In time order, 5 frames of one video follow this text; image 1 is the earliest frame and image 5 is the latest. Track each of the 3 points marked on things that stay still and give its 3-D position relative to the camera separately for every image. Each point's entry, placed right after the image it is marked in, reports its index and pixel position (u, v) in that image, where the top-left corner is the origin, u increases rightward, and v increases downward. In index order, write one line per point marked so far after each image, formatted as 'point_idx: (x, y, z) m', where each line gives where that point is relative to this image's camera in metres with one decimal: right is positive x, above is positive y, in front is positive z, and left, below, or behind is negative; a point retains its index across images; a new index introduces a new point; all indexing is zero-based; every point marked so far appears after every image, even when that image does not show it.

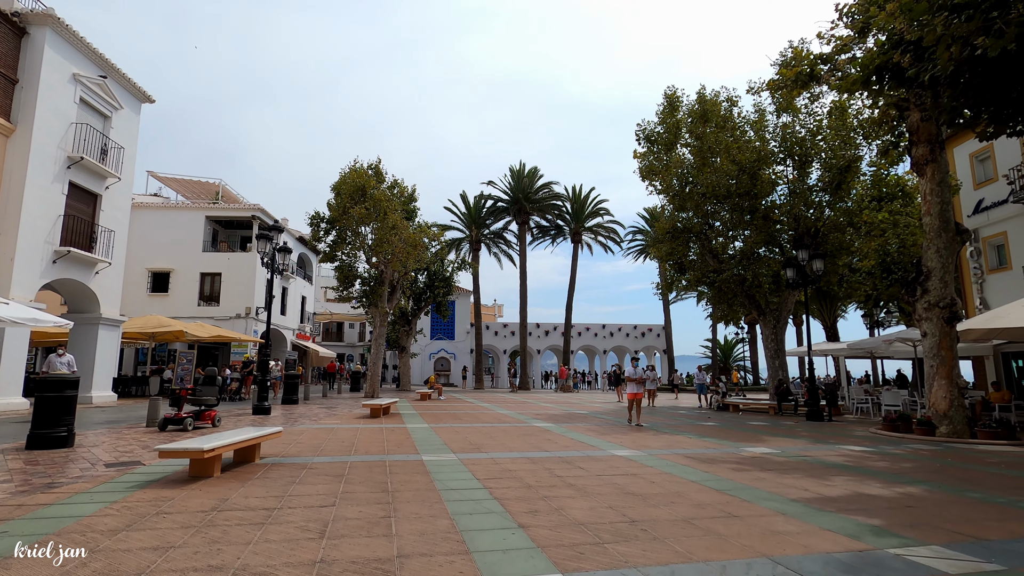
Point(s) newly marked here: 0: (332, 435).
0: (-3.5, -2.9, +10.4) m
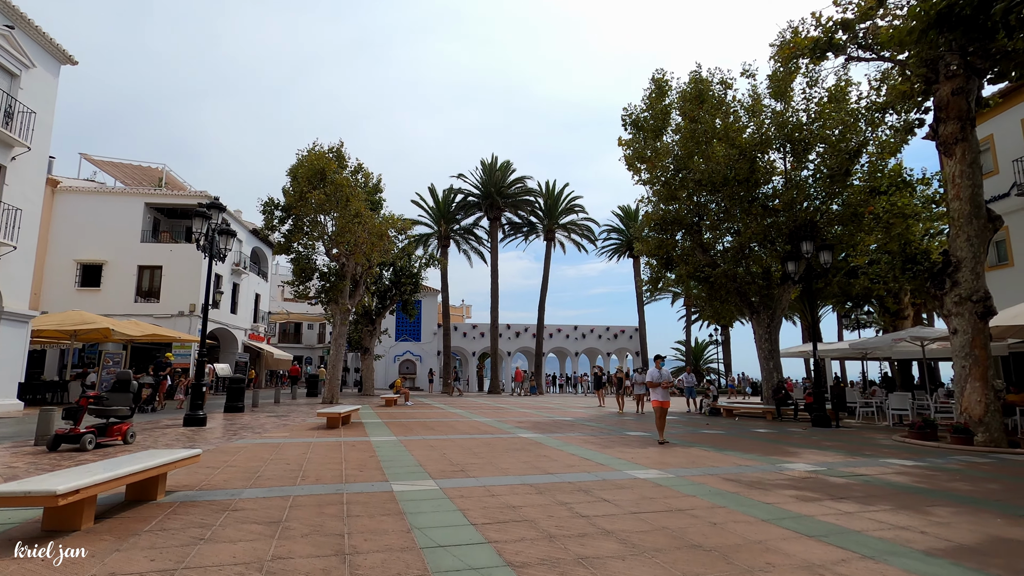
0: (-3.7, -2.6, +8.3) m
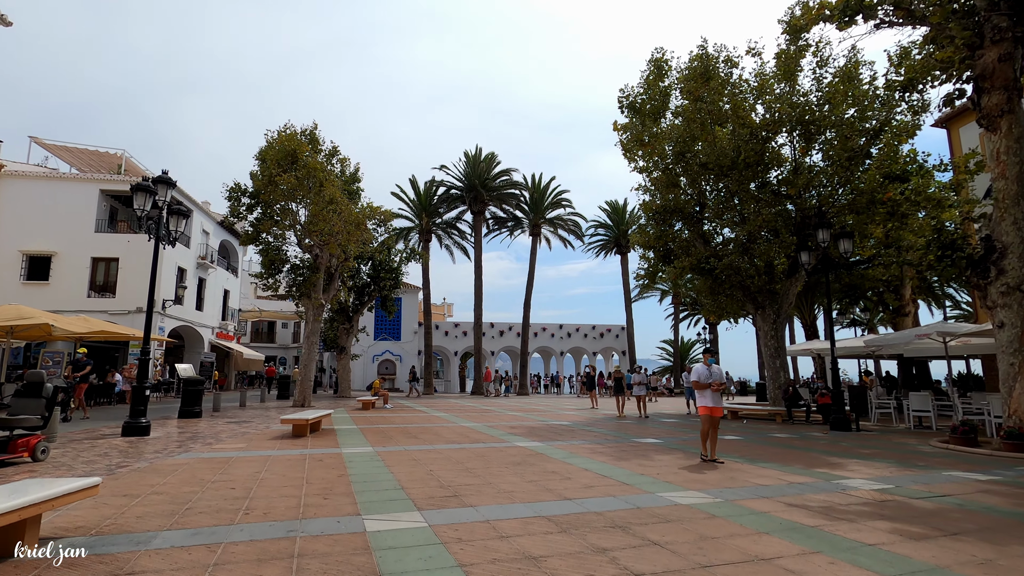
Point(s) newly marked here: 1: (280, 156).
0: (-3.7, -2.3, +6.7) m
1: (-8.5, +4.9, +19.7) m
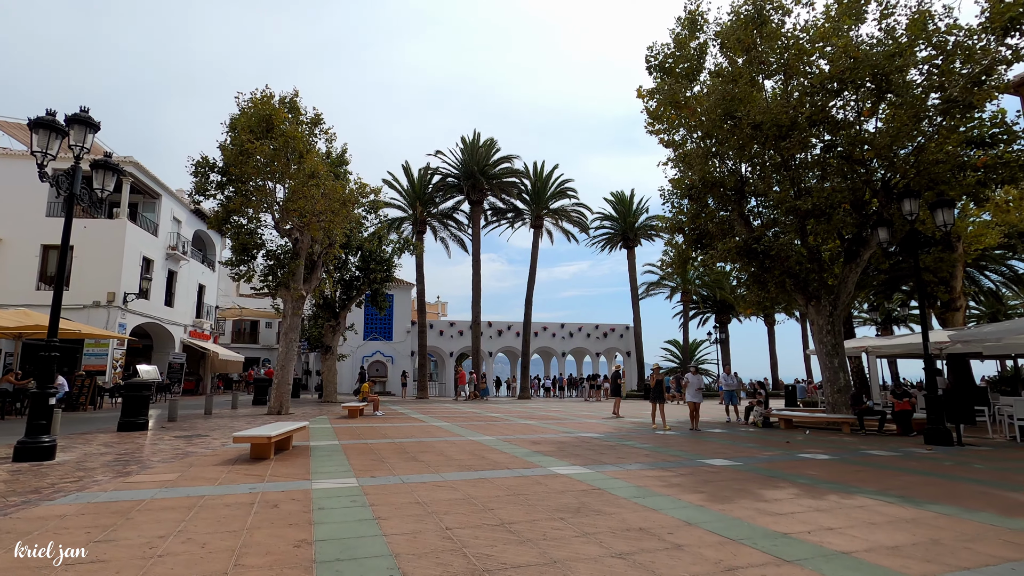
0: (-3.1, -1.9, +4.1) m
1: (-8.2, +5.3, +17.0) m
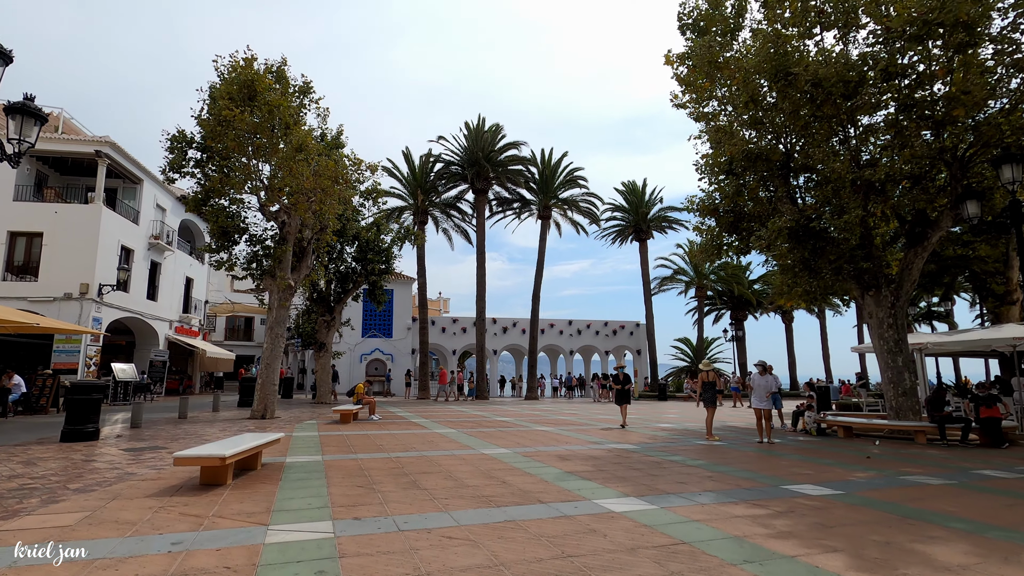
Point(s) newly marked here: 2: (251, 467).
0: (-2.8, -1.6, +2.2) m
1: (-7.8, +5.6, +15.1) m
2: (-3.4, -2.3, +7.0) m
